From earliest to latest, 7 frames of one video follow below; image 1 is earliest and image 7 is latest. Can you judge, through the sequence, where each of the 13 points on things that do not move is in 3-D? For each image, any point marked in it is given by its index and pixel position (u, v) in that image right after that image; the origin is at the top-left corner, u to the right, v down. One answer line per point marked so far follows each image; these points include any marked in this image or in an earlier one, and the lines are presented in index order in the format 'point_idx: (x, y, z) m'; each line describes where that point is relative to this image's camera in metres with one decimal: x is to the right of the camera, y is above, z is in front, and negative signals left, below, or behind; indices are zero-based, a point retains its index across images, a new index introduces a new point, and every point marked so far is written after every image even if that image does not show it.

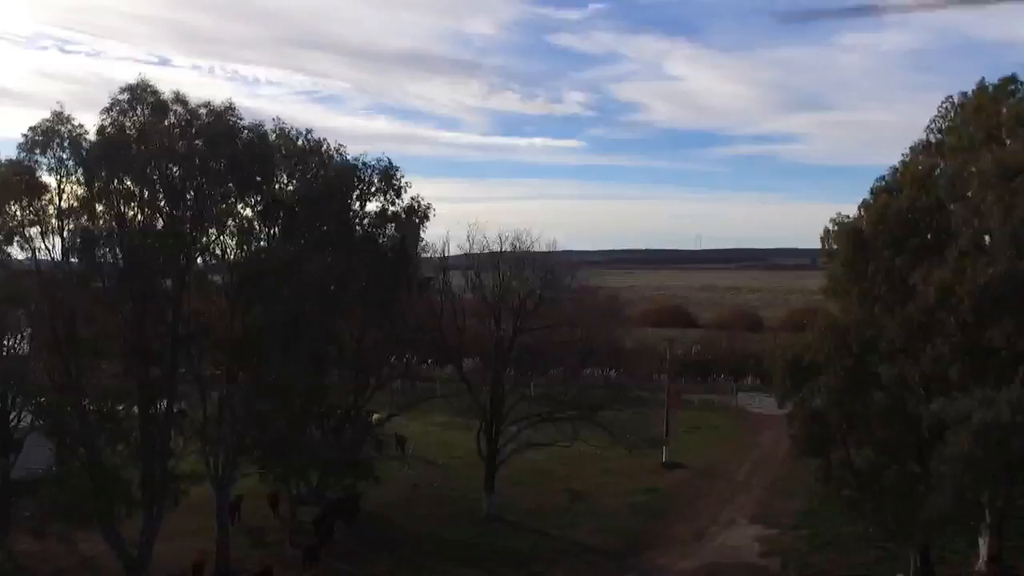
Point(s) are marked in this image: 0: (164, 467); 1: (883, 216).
0: (-7.2, -3.7, +19.4) m
1: (+7.9, +1.6, +19.9) m
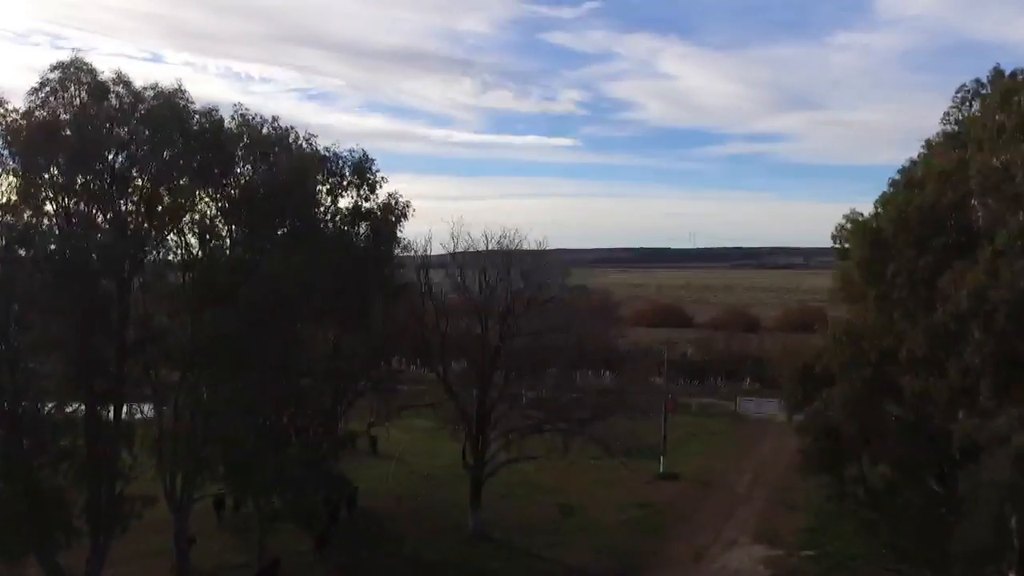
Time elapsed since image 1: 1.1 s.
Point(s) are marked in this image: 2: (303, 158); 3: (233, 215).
0: (-7.5, -3.8, +17.6) m
1: (+7.6, +1.5, +18.1) m
2: (-4.5, +2.8, +19.8) m
3: (-5.7, +1.6, +18.9) m
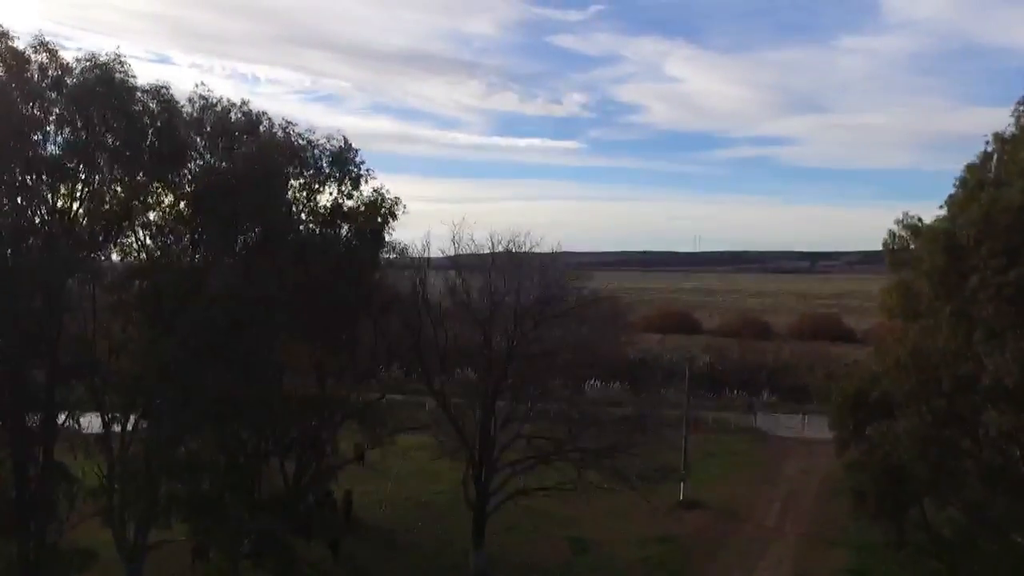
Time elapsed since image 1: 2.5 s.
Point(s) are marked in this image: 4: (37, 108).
0: (-7.4, -4.0, +14.8) m
1: (+7.8, +1.2, +15.3) m
2: (-4.4, +2.5, +17.0) m
3: (-5.5, +1.4, +16.1) m
4: (-7.3, +2.8, +14.3) m
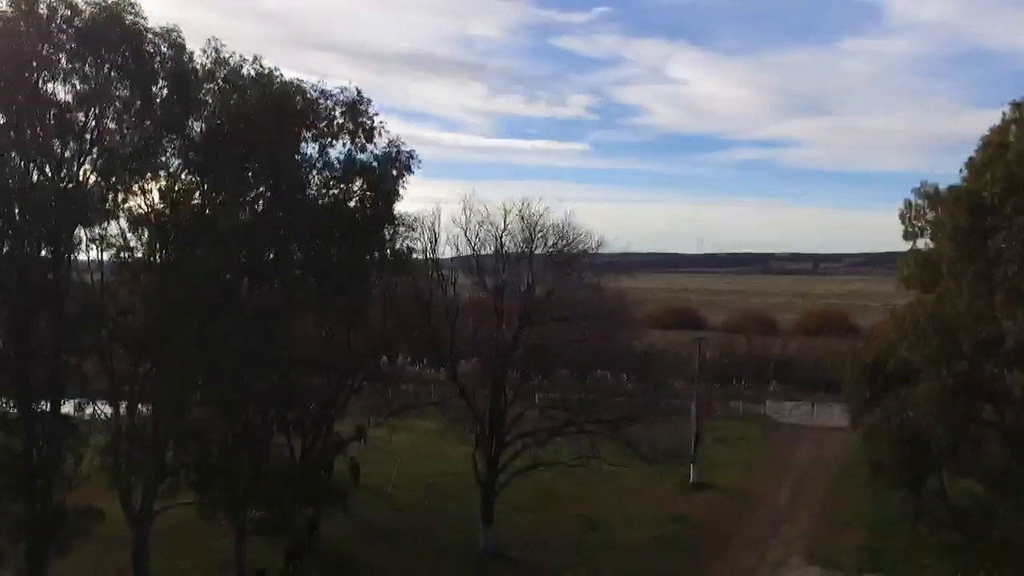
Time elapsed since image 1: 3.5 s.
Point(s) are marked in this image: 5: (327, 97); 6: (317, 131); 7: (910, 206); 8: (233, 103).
0: (-7.2, -3.3, +14.5) m
1: (+8.0, +1.9, +15.0) m
2: (-4.1, +3.2, +16.8) m
3: (-5.3, +2.1, +15.8) m
4: (-7.0, +3.5, +14.1) m
5: (-3.6, +3.6, +18.4) m
6: (-3.8, +2.9, +18.0) m
7: (+8.5, +1.7, +20.0) m
8: (-4.8, +3.2, +16.4) m
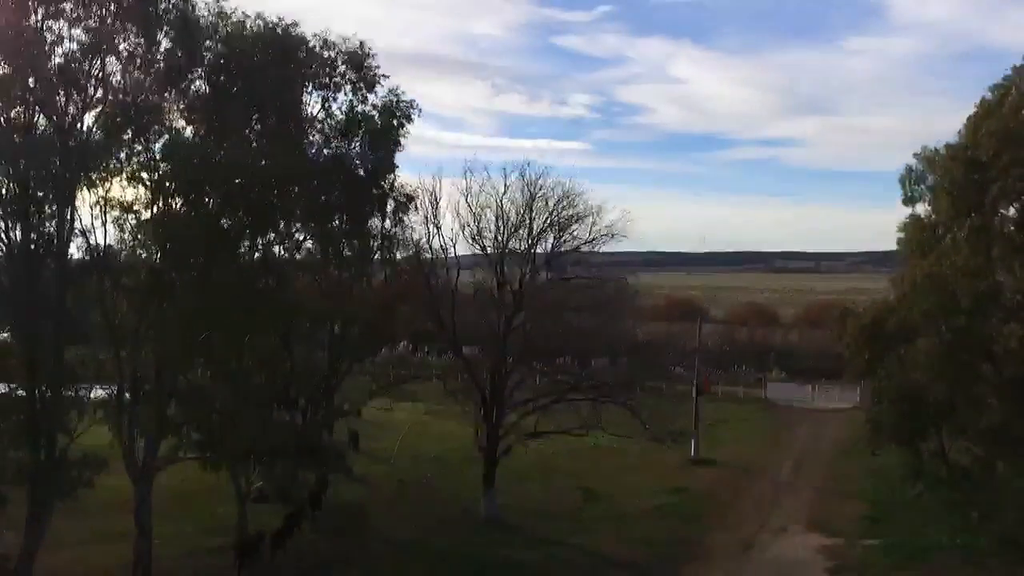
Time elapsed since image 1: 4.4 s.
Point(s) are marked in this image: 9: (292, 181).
0: (-7.2, -2.5, +14.6) m
1: (+8.0, +2.6, +15.1) m
2: (-4.1, +4.0, +16.8) m
3: (-5.2, +2.9, +15.9) m
4: (-7.0, +4.3, +14.2) m
5: (-3.6, +4.3, +18.5) m
6: (-3.7, +3.6, +18.0) m
7: (+8.5, +2.5, +20.0) m
8: (-4.8, +3.9, +16.4) m
9: (-3.8, +1.3, +16.4) m
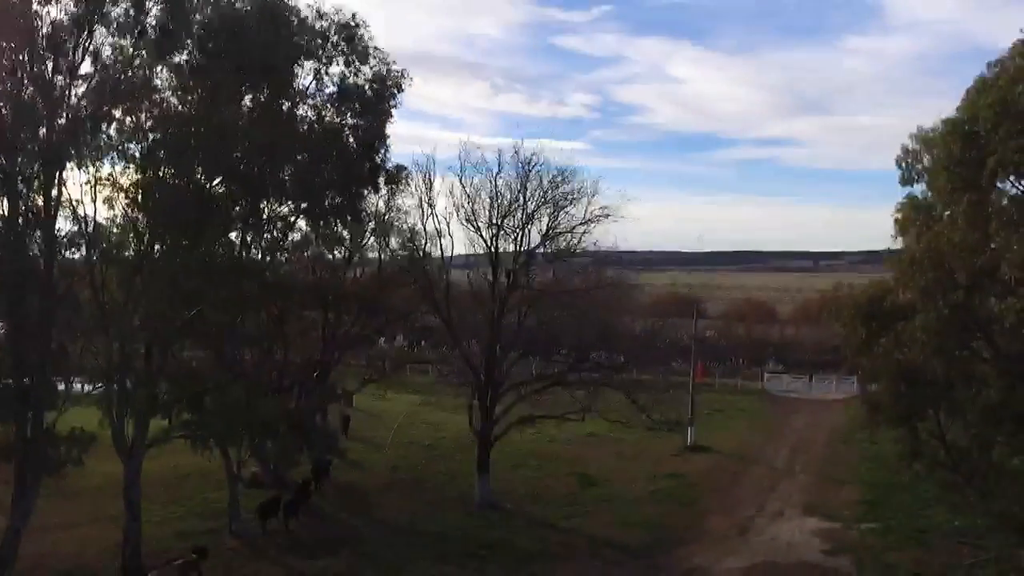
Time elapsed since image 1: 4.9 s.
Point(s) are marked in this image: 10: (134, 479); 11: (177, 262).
0: (-7.3, -2.1, +14.5) m
1: (+7.9, +3.0, +14.9) m
2: (-4.2, +4.4, +16.7) m
3: (-5.4, +3.3, +15.8) m
4: (-7.1, +4.7, +14.1) m
5: (-3.7, +4.7, +18.3) m
6: (-3.9, +4.0, +17.9) m
7: (+8.4, +2.9, +19.9) m
8: (-5.0, +4.3, +16.3) m
9: (-4.0, +1.7, +16.2) m
10: (-6.7, -3.4, +16.6) m
11: (-5.5, +0.4, +15.3) m
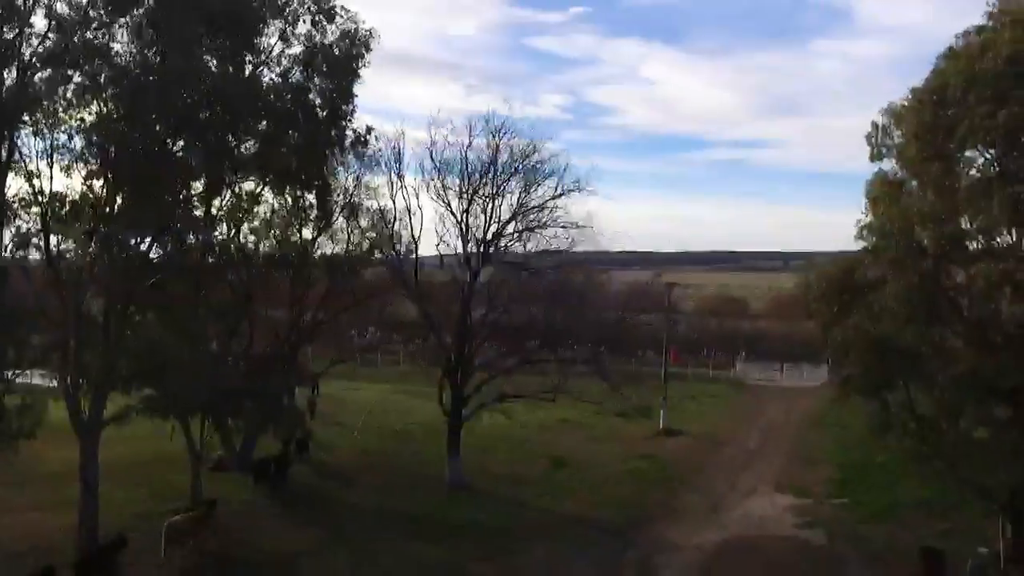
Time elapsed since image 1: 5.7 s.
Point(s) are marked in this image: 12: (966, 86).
0: (-7.7, -1.6, +14.0) m
1: (+7.4, +3.6, +14.9) m
2: (-4.8, +4.9, +16.3) m
3: (-5.9, +3.8, +15.4) m
4: (-7.6, +5.2, +13.6) m
5: (-4.3, +5.3, +18.0) m
6: (-4.4, +4.6, +17.6) m
7: (+7.8, +3.4, +19.9) m
8: (-5.5, +4.8, +15.9) m
9: (-4.5, +2.2, +15.9) m
10: (-7.2, -2.9, +16.2) m
11: (-5.9, +0.9, +14.9) m
12: (+7.4, +3.3, +15.1) m
